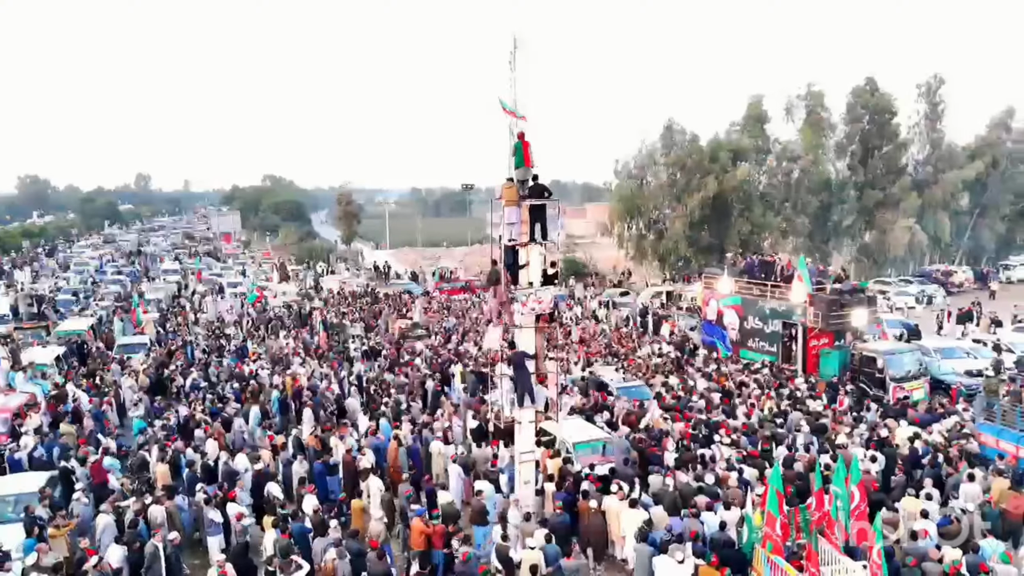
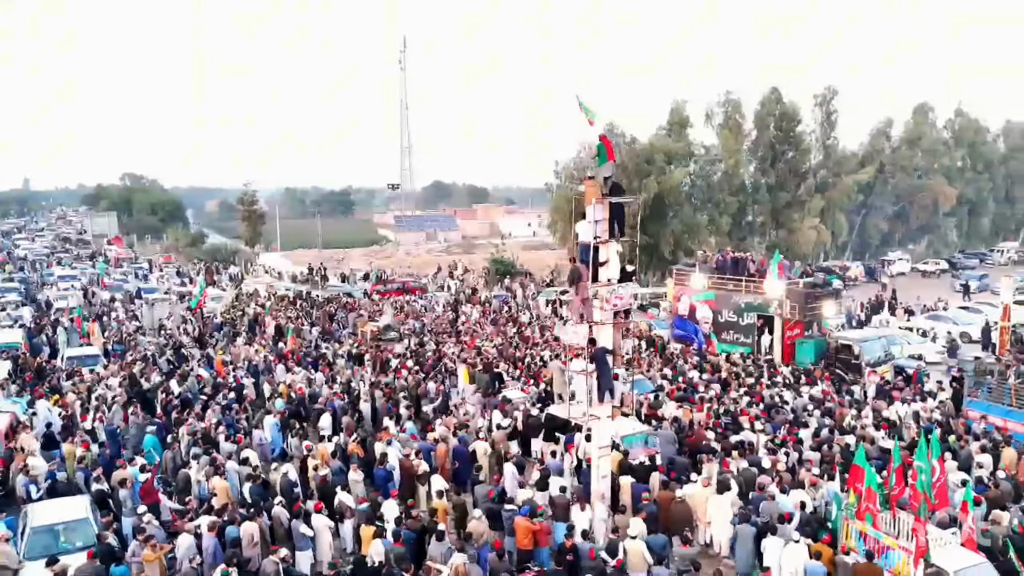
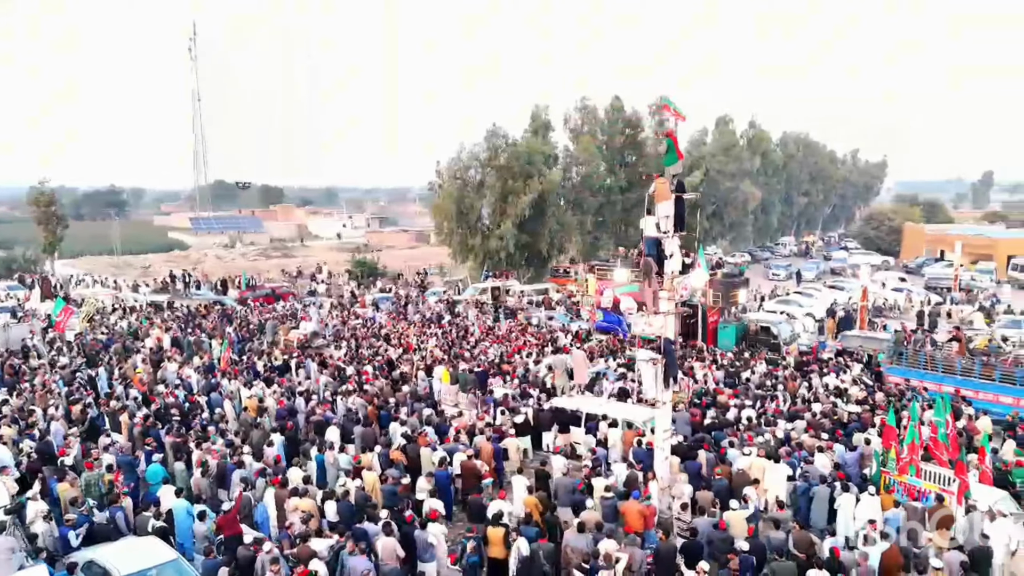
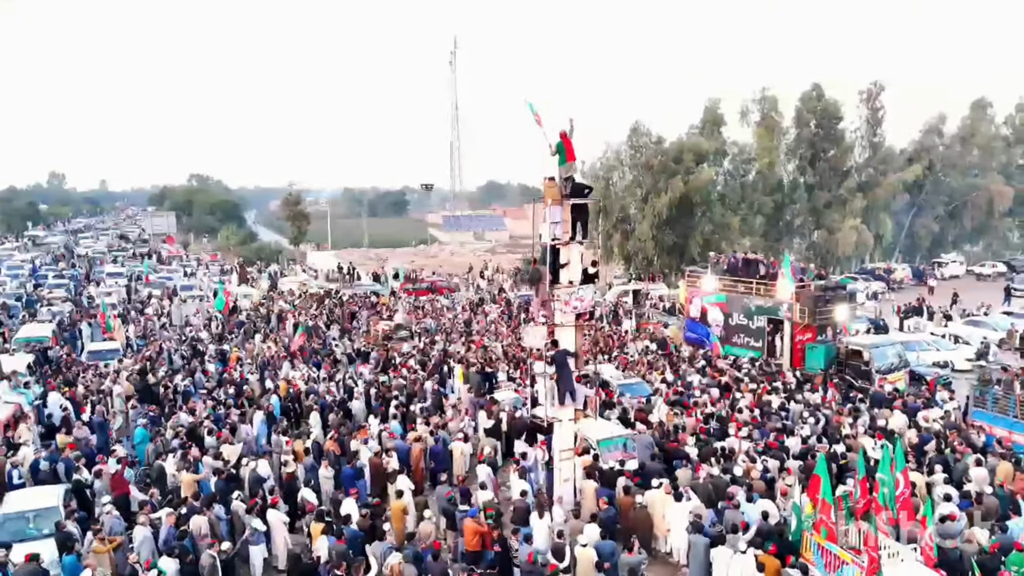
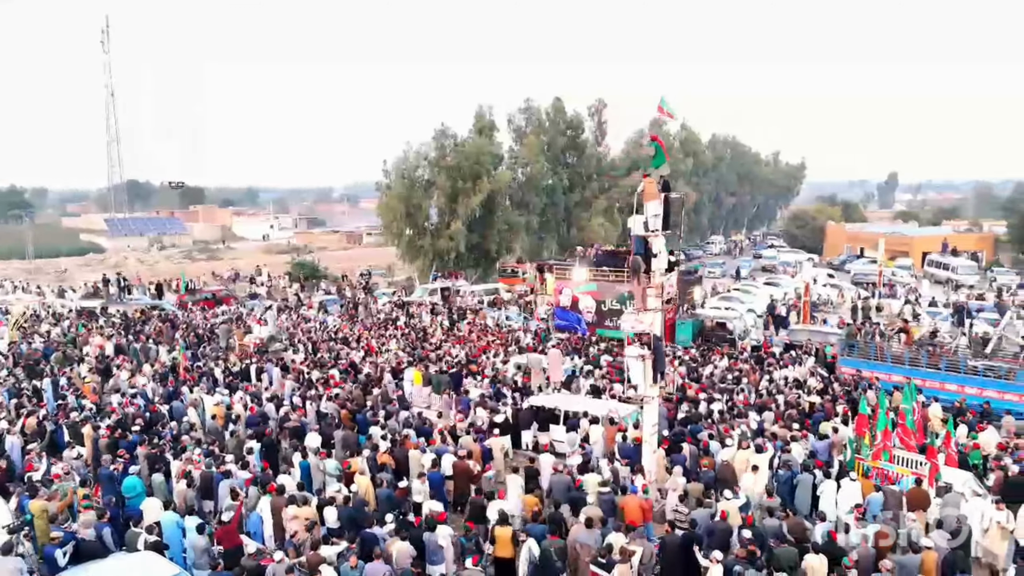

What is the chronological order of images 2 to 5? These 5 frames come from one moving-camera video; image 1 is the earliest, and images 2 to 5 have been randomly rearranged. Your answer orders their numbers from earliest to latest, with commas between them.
4, 2, 3, 5
